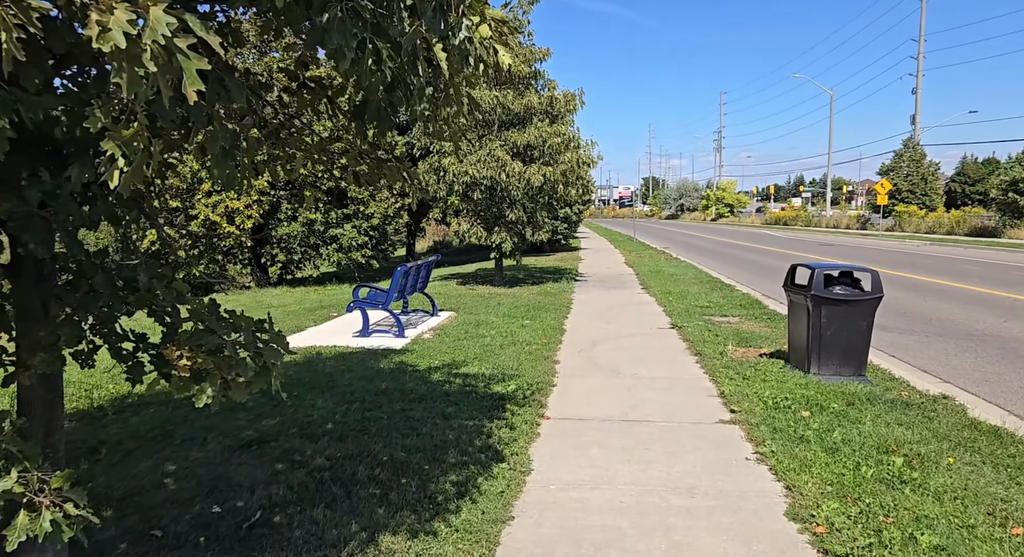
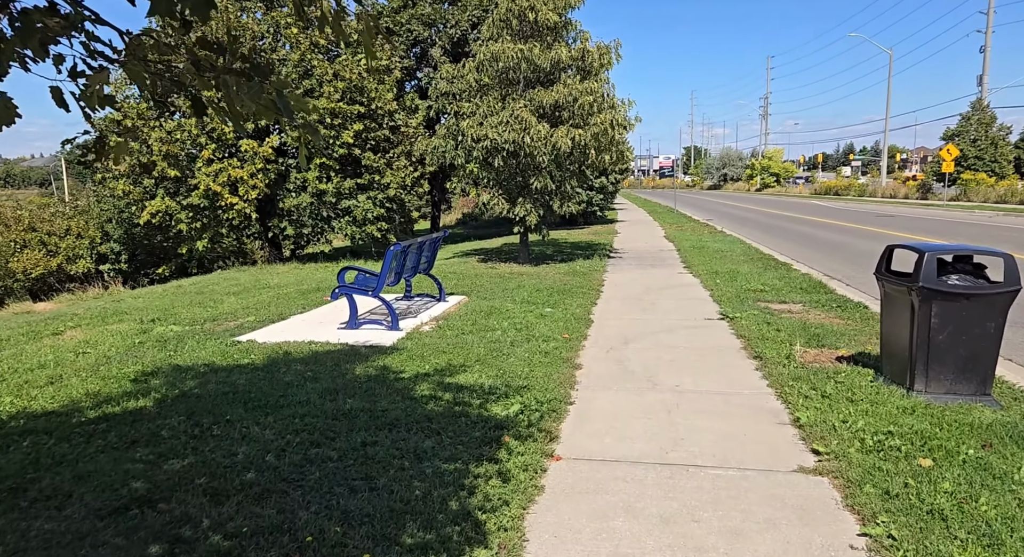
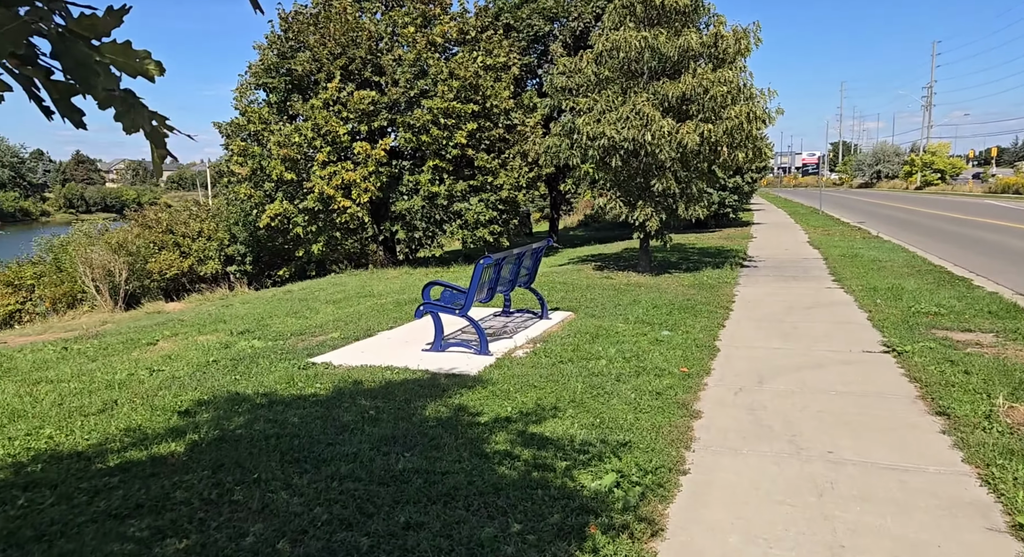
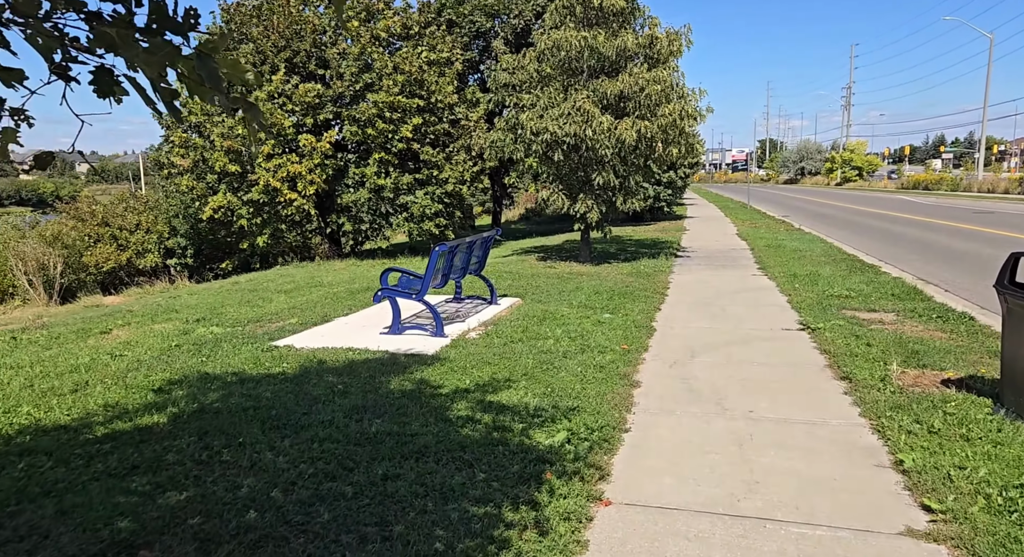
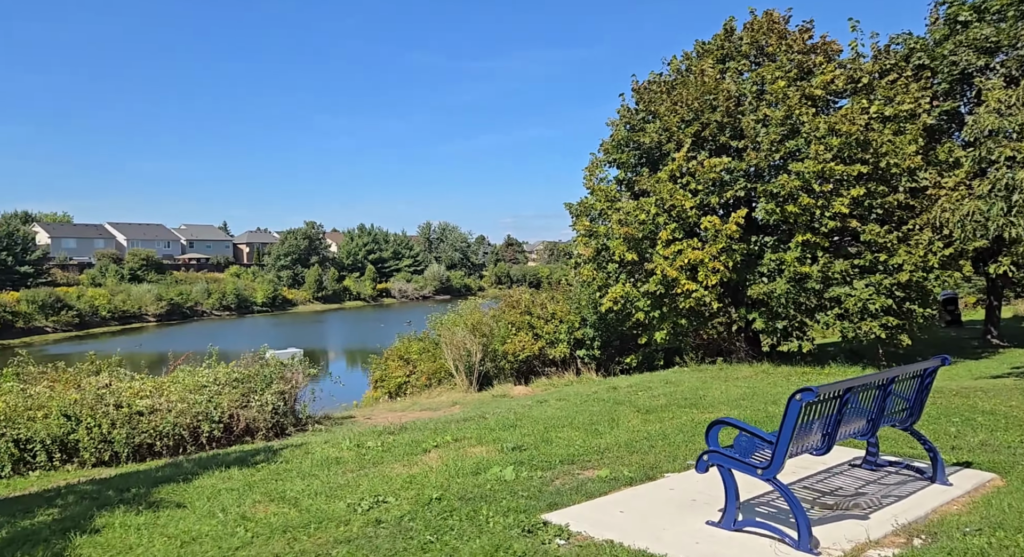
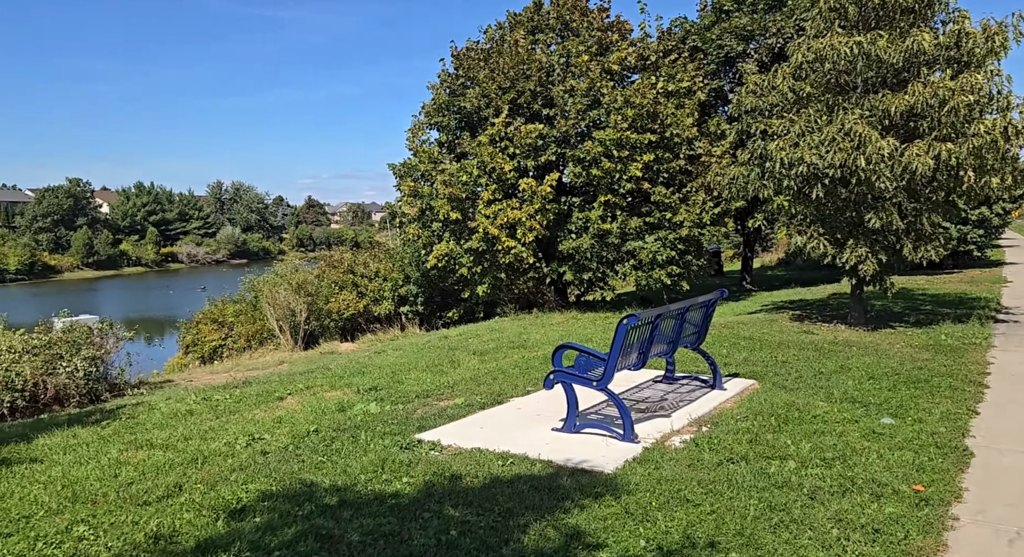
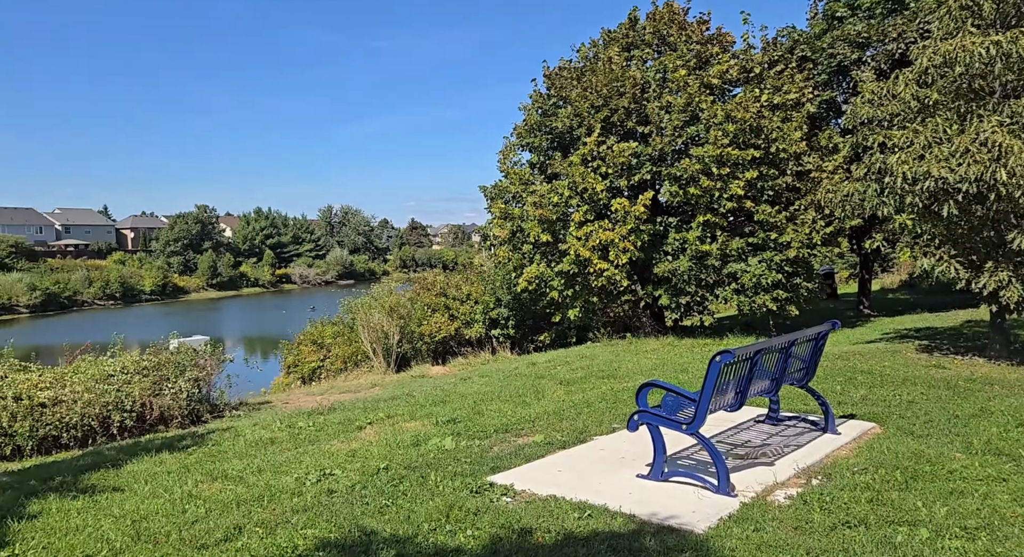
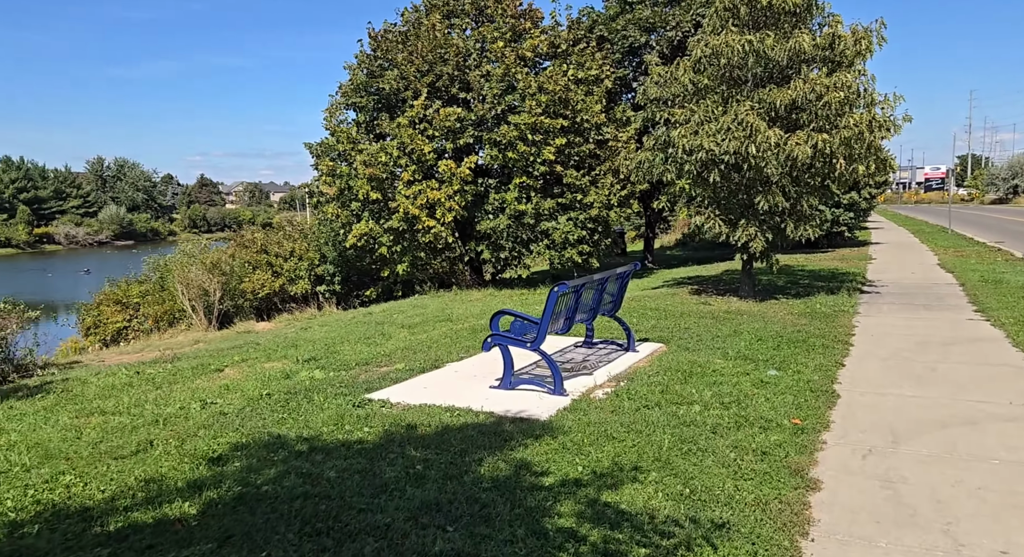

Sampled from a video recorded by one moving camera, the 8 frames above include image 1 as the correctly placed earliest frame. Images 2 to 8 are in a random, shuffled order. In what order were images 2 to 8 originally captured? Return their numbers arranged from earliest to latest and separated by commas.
2, 4, 3, 8, 6, 7, 5
